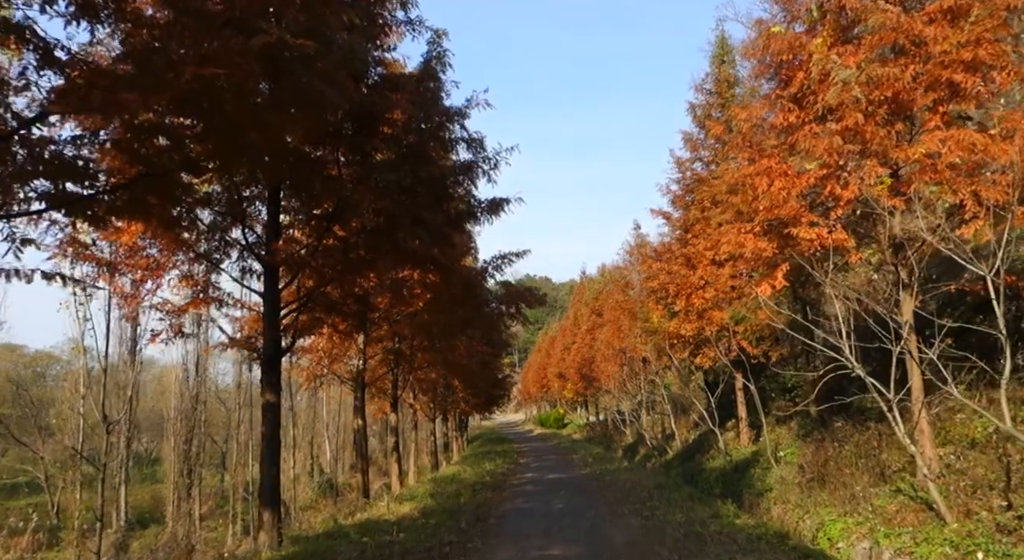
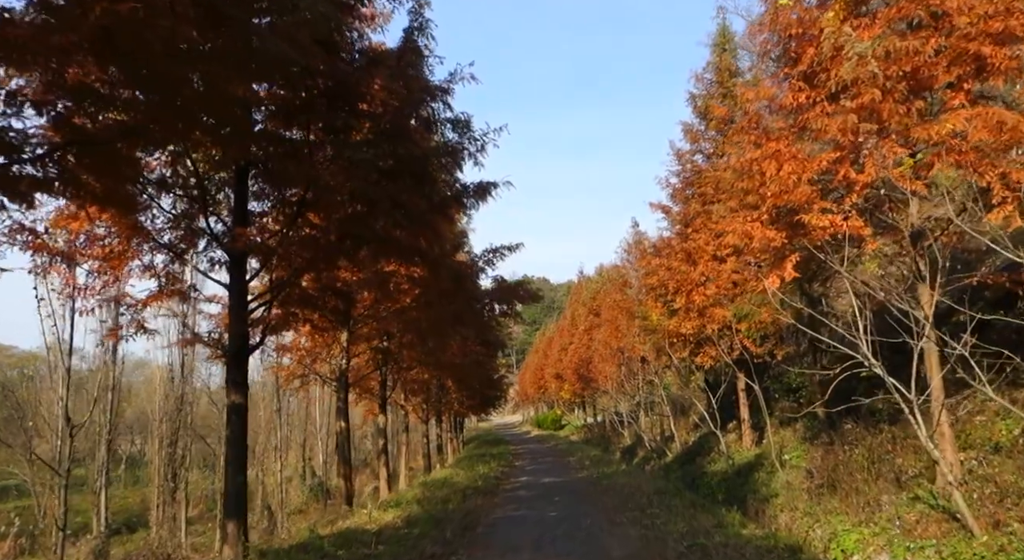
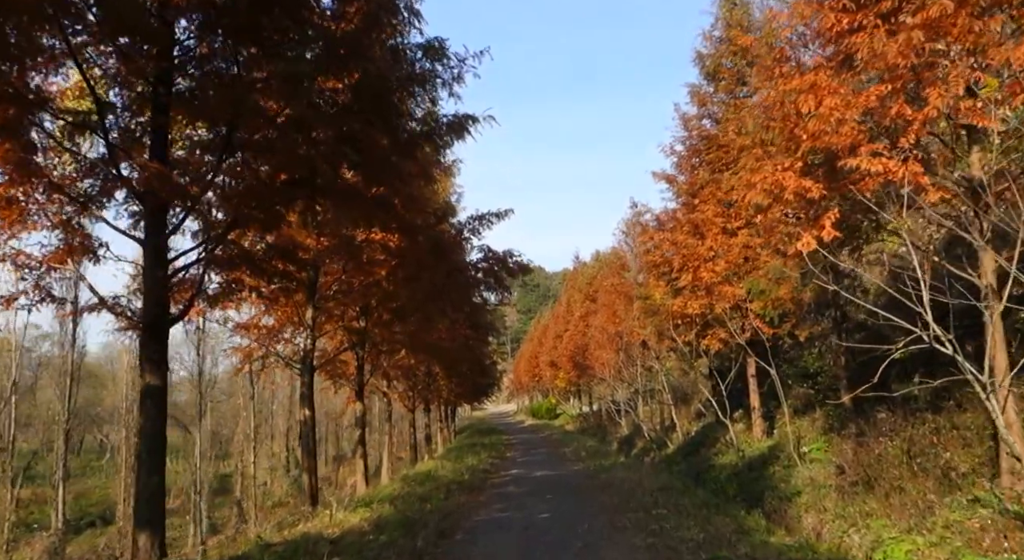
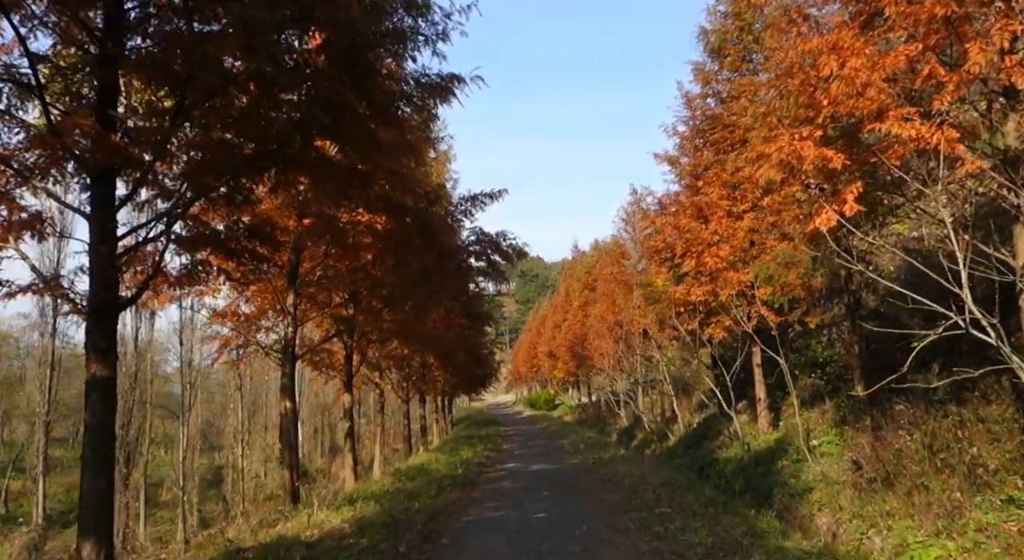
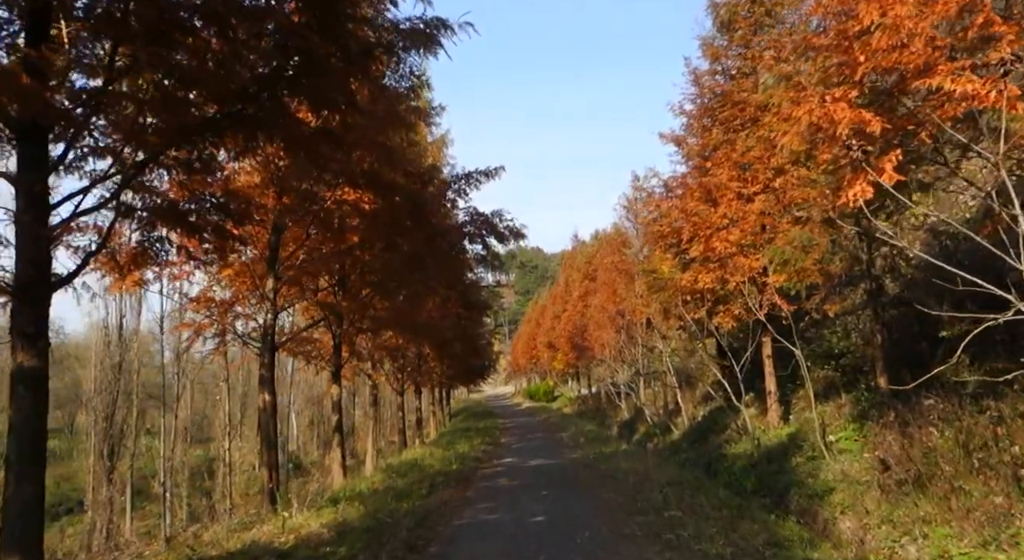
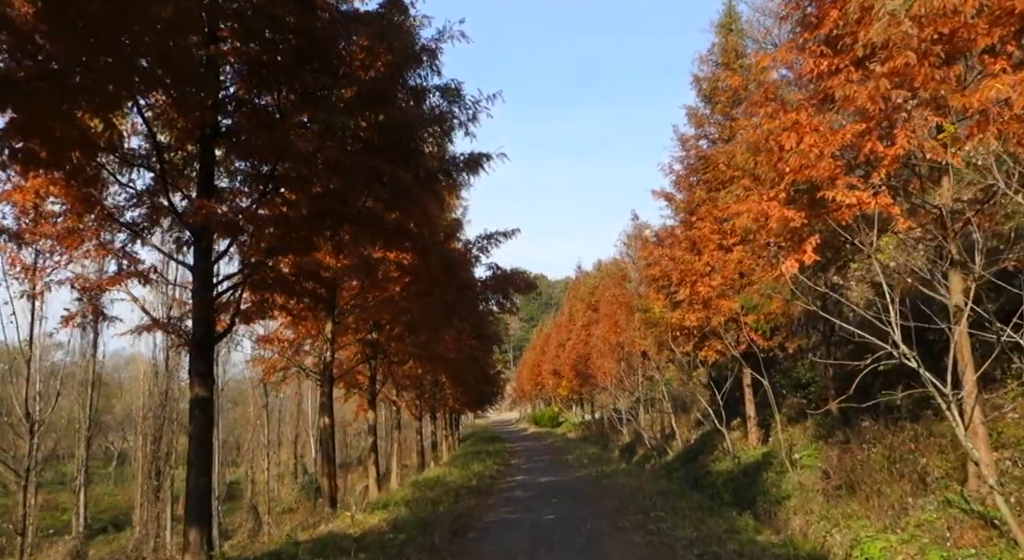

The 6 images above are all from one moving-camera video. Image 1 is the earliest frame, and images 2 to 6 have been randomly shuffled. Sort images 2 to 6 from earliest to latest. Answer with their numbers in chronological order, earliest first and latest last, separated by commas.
2, 6, 3, 4, 5
